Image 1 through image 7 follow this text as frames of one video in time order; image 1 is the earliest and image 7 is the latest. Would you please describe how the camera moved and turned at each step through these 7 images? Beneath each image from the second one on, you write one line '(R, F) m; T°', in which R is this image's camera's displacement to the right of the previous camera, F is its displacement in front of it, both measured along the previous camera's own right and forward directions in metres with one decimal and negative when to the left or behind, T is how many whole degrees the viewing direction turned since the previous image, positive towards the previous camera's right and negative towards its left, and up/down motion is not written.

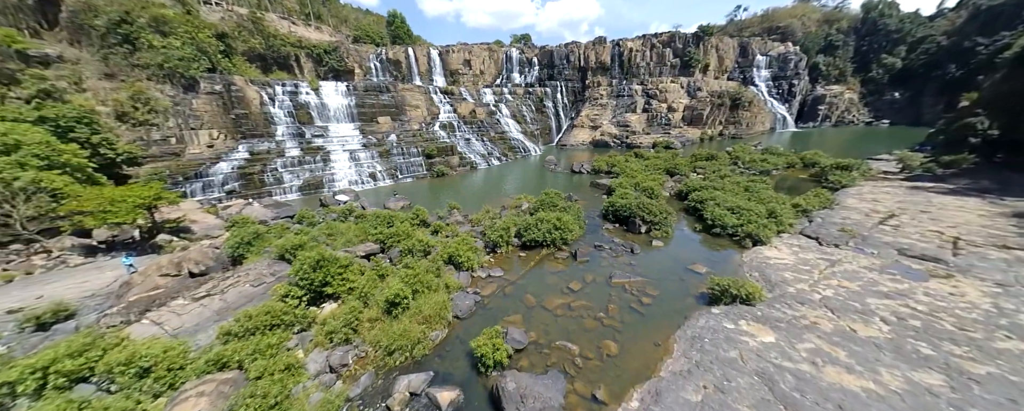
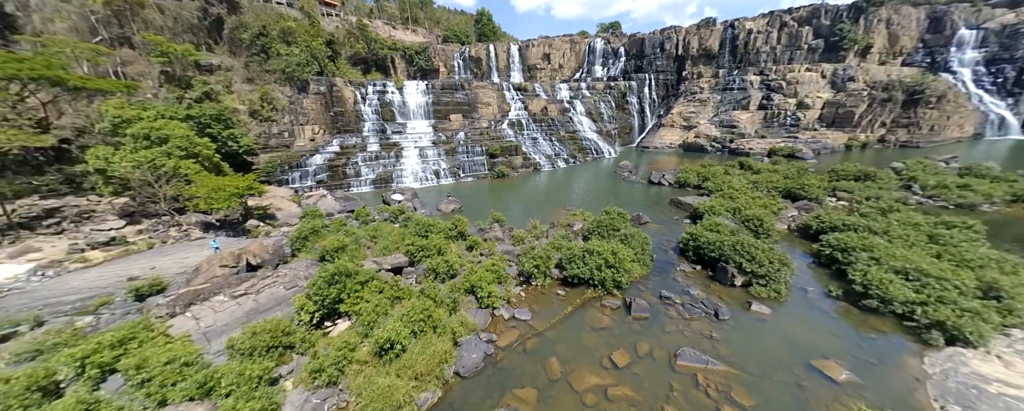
(+0.9, +2.0) m; -15°
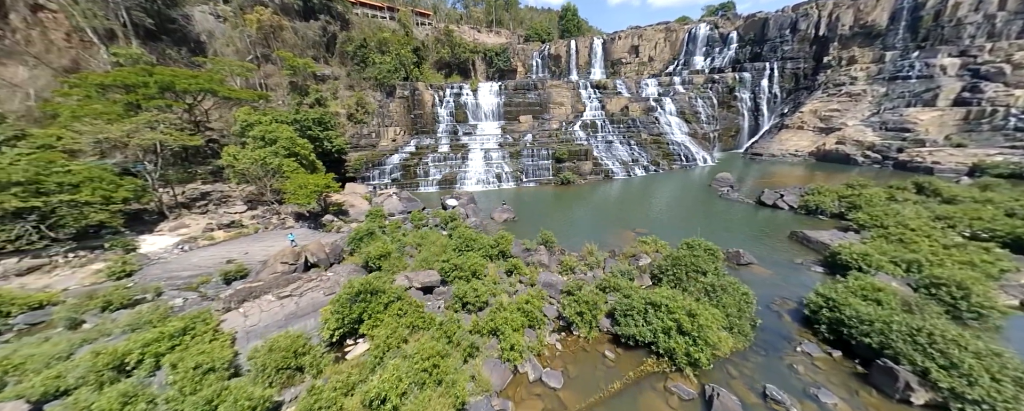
(+0.8, +1.7) m; -15°
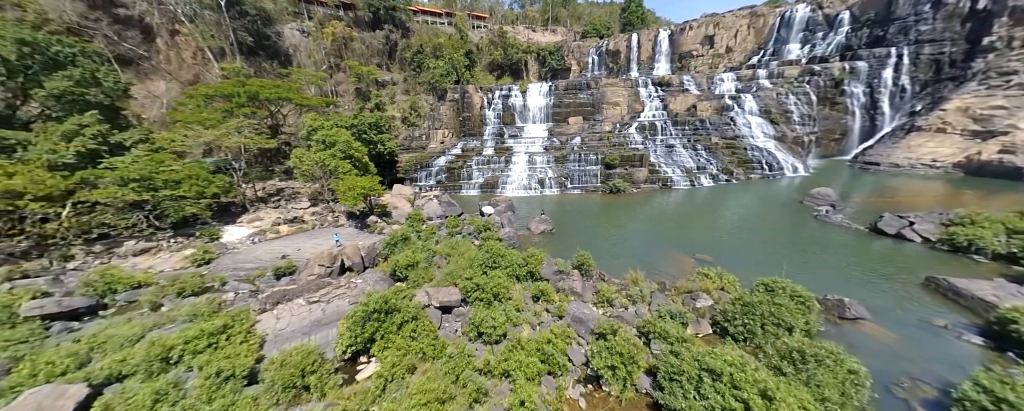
(+0.6, +1.0) m; -10°
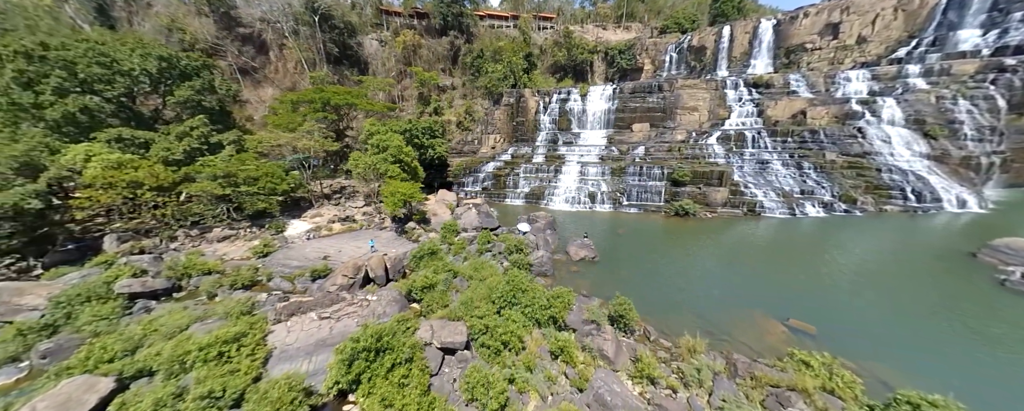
(+0.9, +1.6) m; -12°
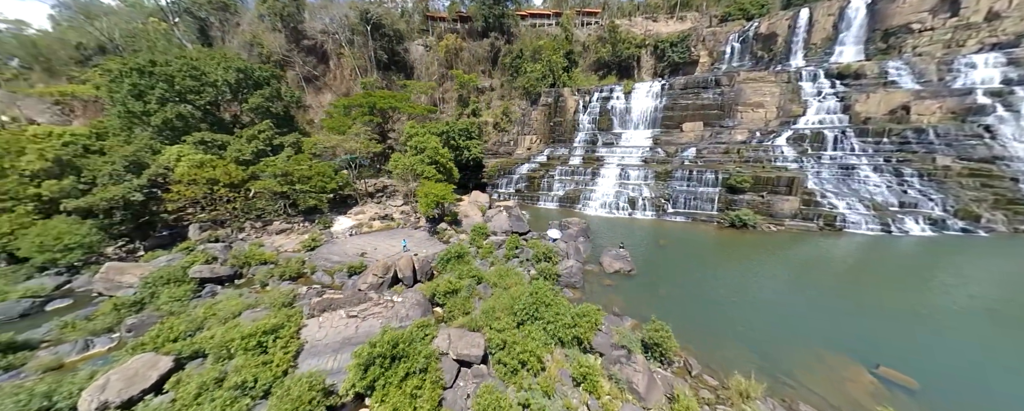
(+0.4, +0.5) m; -8°
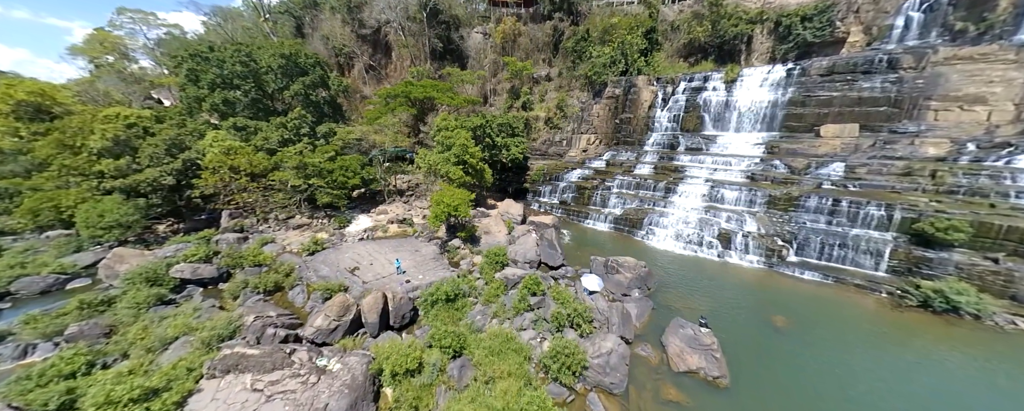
(+1.3, +4.2) m; -13°
